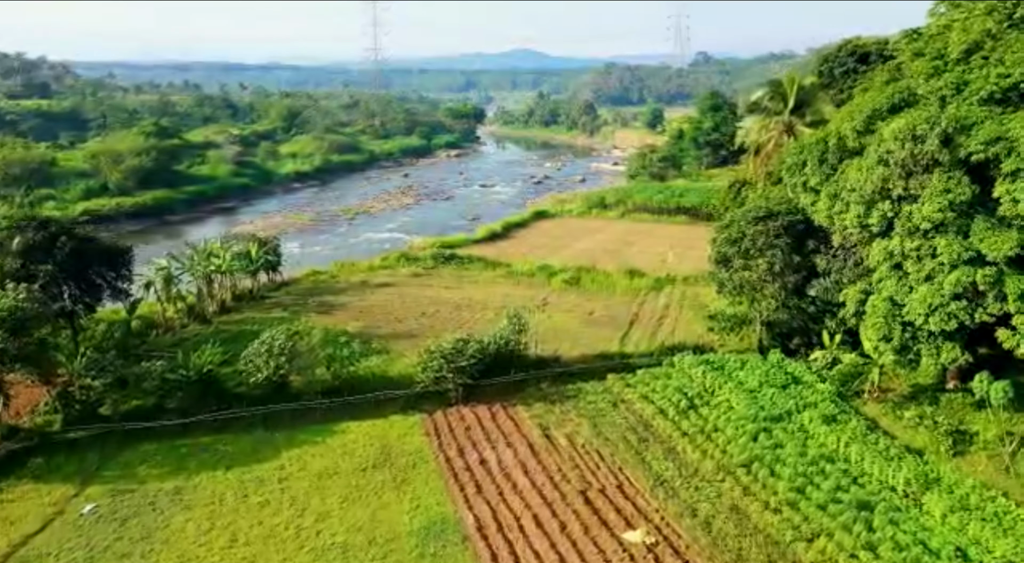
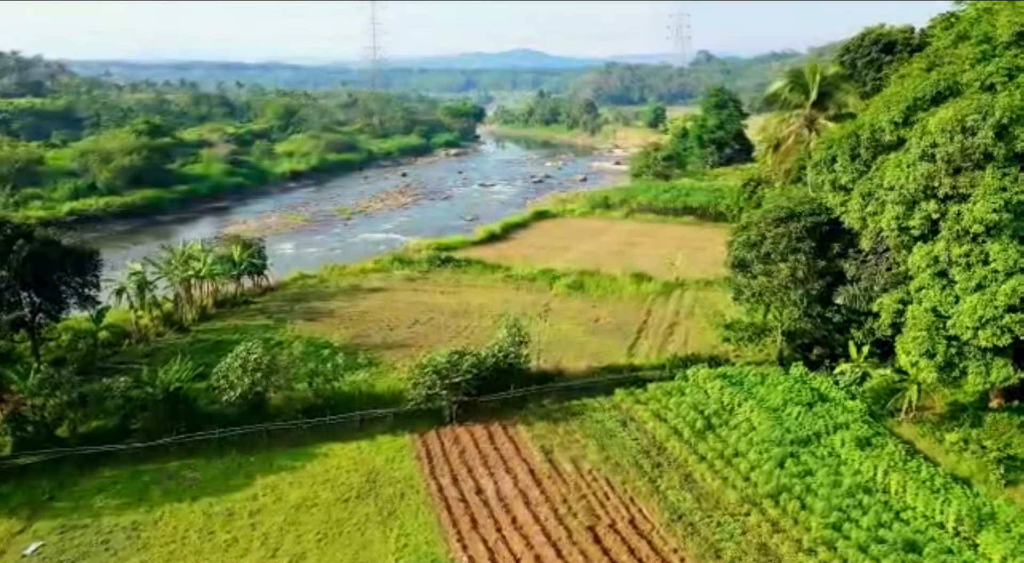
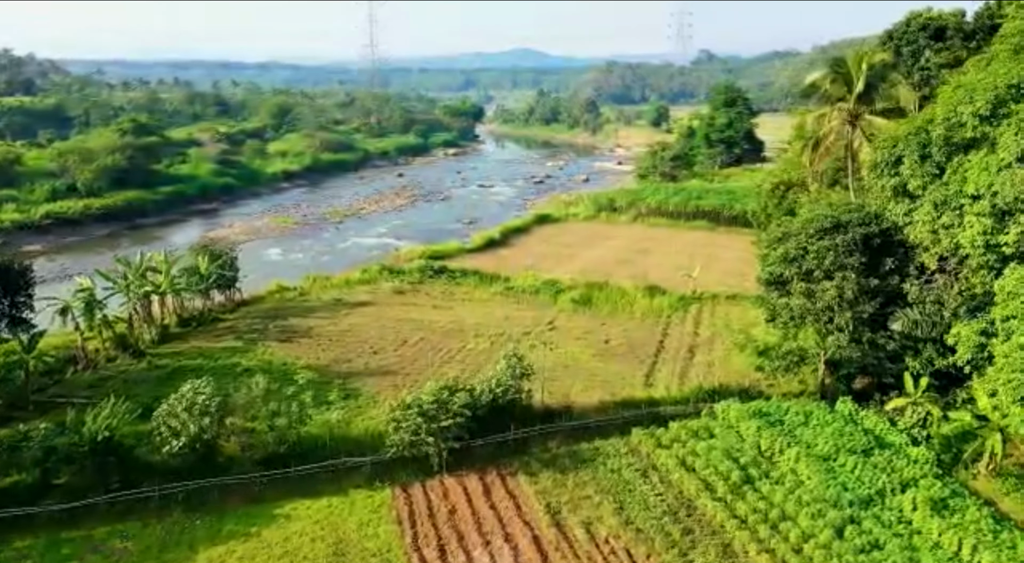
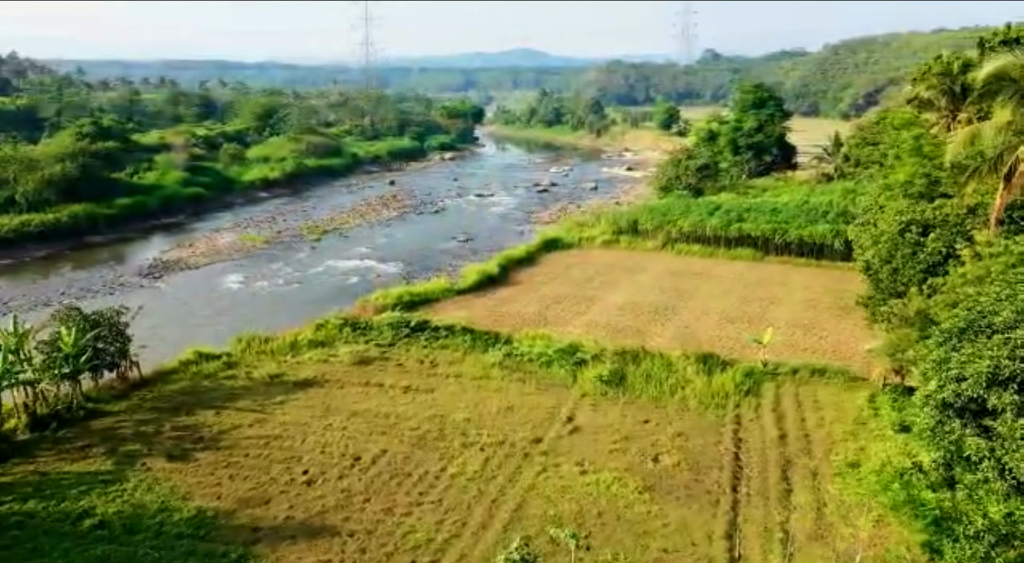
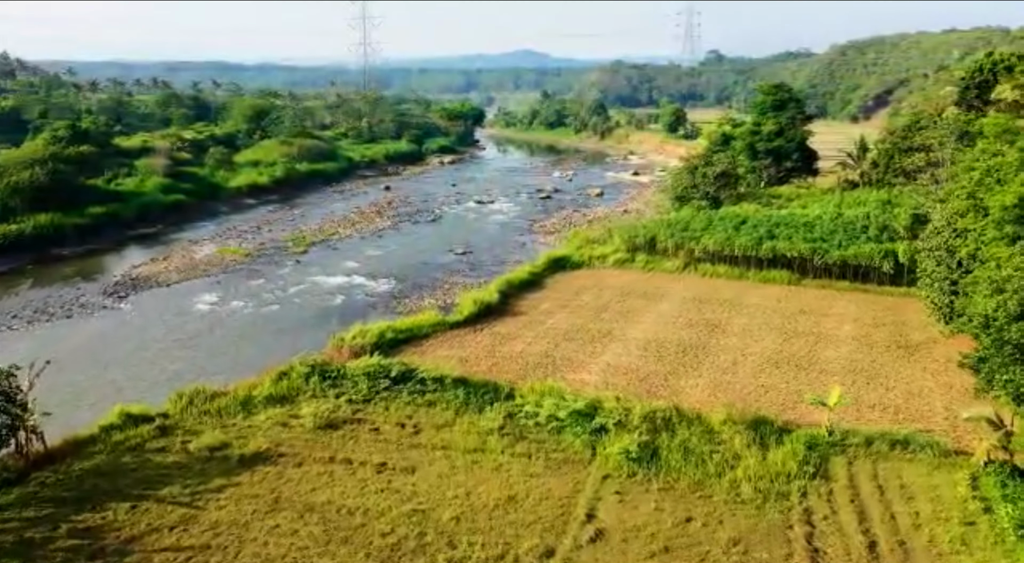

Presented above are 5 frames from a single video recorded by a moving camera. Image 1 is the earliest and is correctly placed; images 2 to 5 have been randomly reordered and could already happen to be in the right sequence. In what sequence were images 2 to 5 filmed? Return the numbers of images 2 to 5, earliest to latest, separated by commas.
2, 3, 4, 5
